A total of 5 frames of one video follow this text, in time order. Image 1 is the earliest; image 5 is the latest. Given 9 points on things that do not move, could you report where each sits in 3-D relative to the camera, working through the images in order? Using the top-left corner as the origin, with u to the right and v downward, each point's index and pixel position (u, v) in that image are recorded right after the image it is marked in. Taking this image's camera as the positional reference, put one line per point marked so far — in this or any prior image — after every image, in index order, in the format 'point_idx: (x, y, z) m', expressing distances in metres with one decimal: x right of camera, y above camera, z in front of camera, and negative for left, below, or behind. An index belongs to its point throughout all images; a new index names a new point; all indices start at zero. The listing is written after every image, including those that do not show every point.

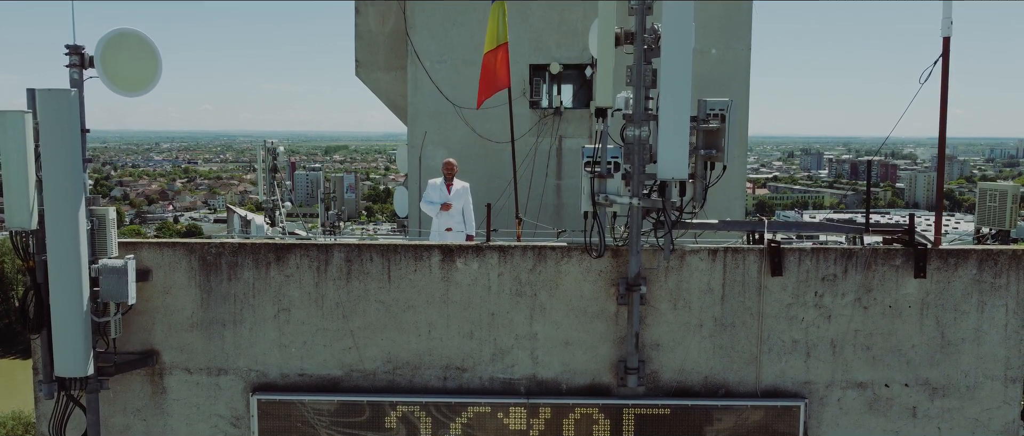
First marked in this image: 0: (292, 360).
0: (-1.8, -1.1, +5.7) m
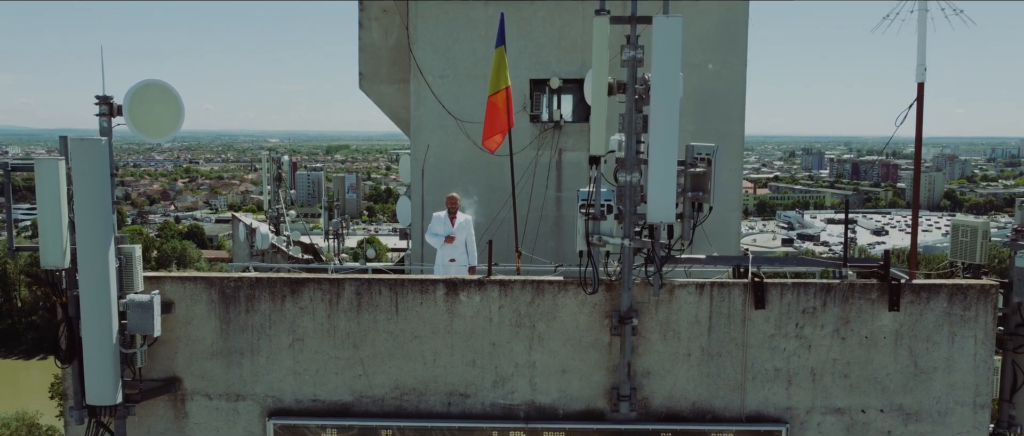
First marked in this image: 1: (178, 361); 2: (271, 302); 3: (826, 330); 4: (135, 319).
0: (-1.8, -1.4, +6.1) m
1: (-2.8, -1.2, +6.1) m
2: (-2.0, -0.7, +6.0) m
3: (+2.6, -0.9, +5.9) m
4: (-3.0, -0.8, +5.7) m
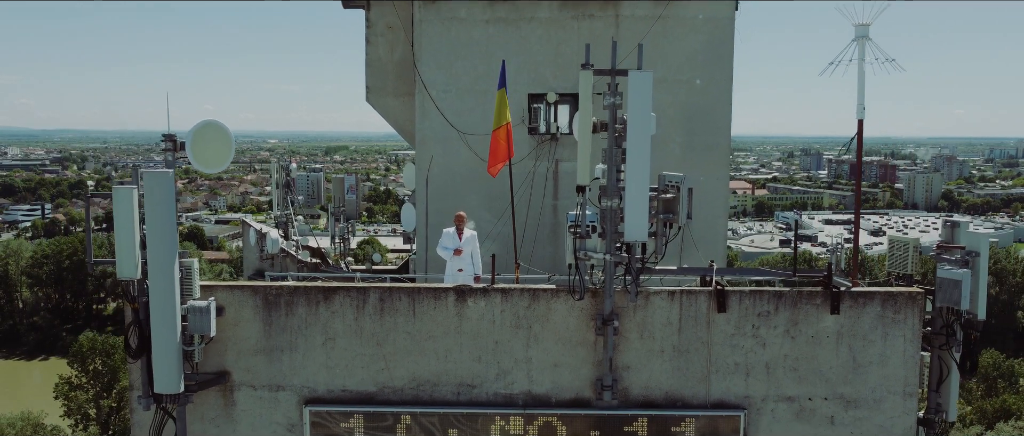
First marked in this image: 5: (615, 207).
0: (-1.8, -1.6, +7.2) m
1: (-2.8, -1.4, +7.1) m
2: (-2.0, -0.9, +7.1) m
3: (+2.6, -1.1, +7.0) m
4: (-3.0, -1.0, +6.7) m
5: (+1.0, +0.1, +6.8) m
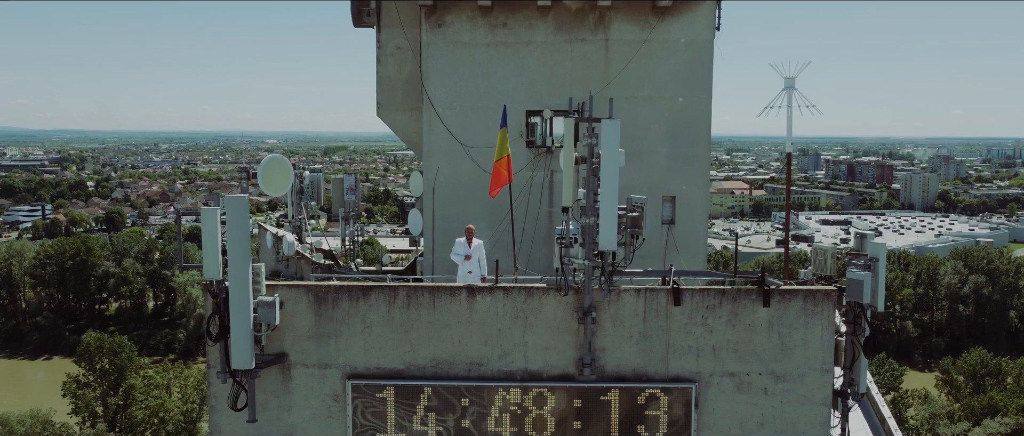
0: (-1.8, -1.8, +9.0) m
1: (-2.9, -1.6, +9.0) m
2: (-2.0, -1.0, +8.9) m
3: (+2.6, -1.3, +8.8) m
4: (-3.0, -1.2, +8.6) m
5: (+1.0, -0.1, +8.6) m
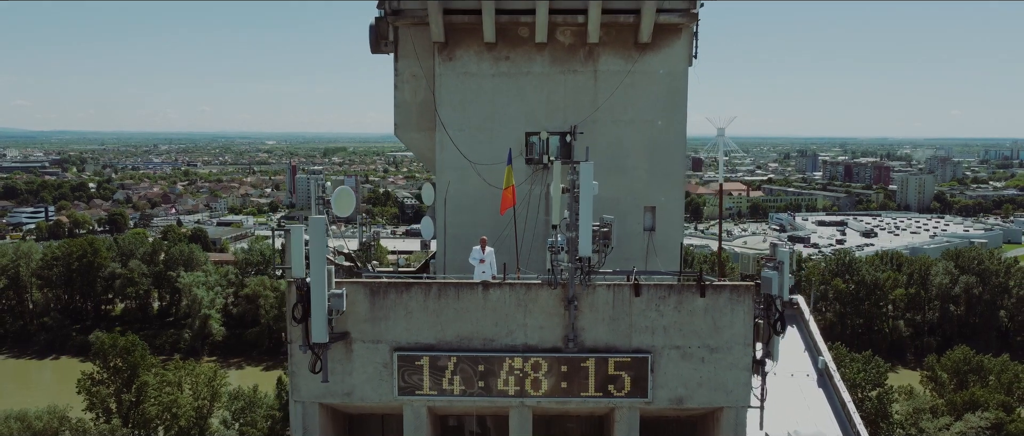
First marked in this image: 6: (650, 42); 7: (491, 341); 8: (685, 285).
0: (-1.7, -2.0, +12.2) m
1: (-2.8, -1.8, +12.2) m
2: (-2.0, -1.3, +12.1) m
3: (+2.7, -1.5, +12.0) m
4: (-3.0, -1.4, +11.8) m
5: (+1.0, -0.3, +11.8) m
6: (+3.0, +3.8, +16.2) m
7: (-0.4, -2.1, +12.2) m
8: (+2.9, -1.1, +11.9) m
